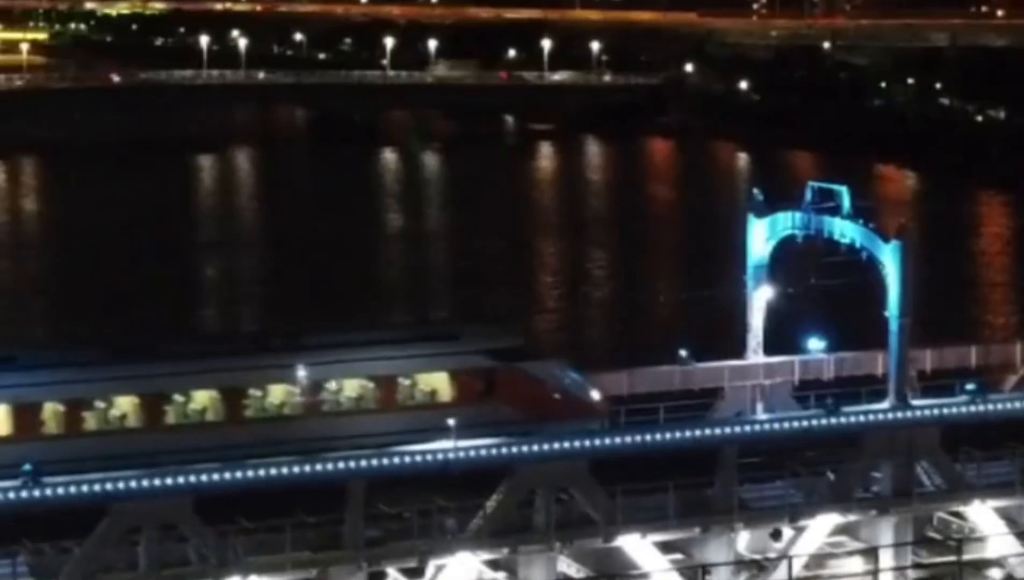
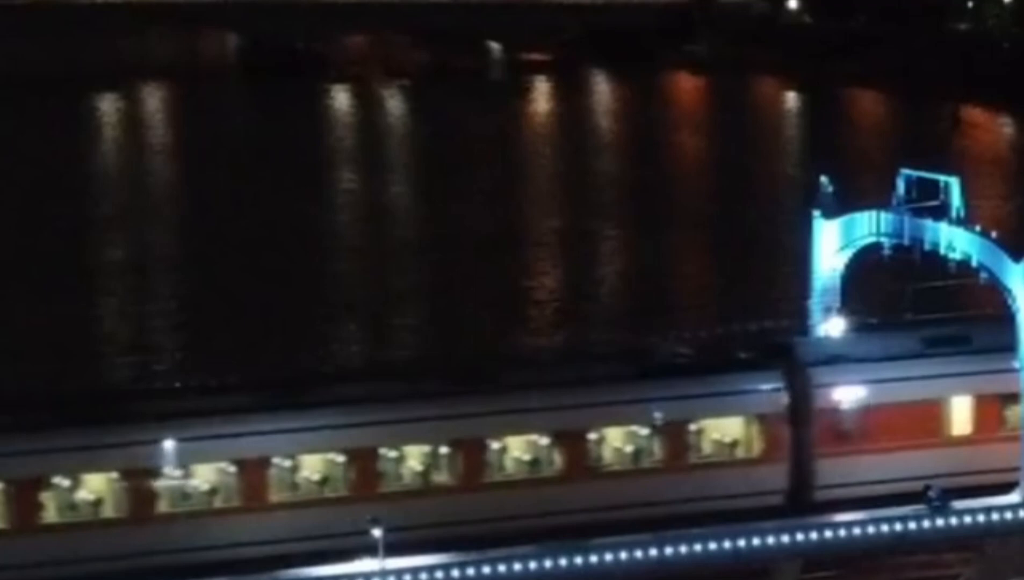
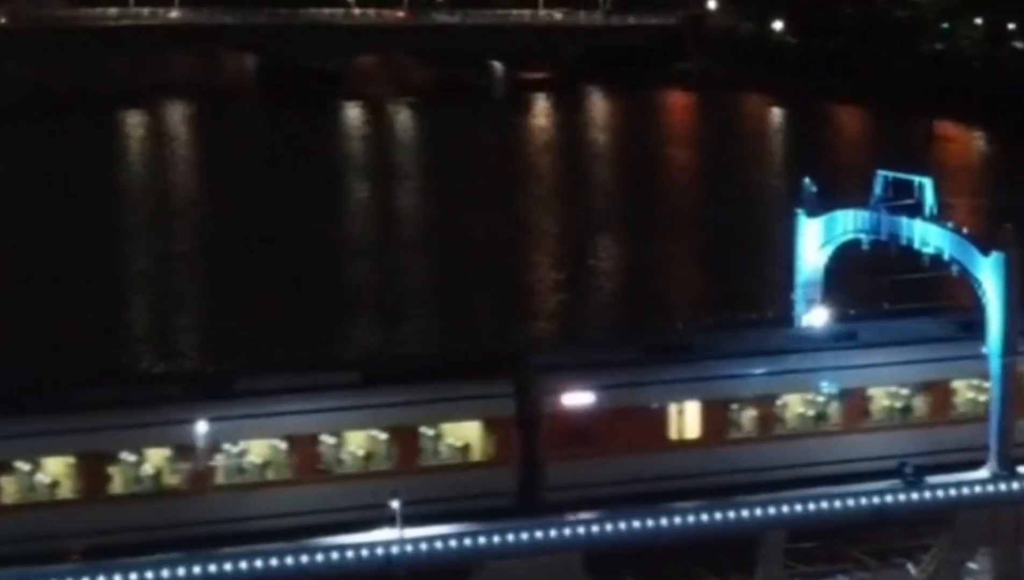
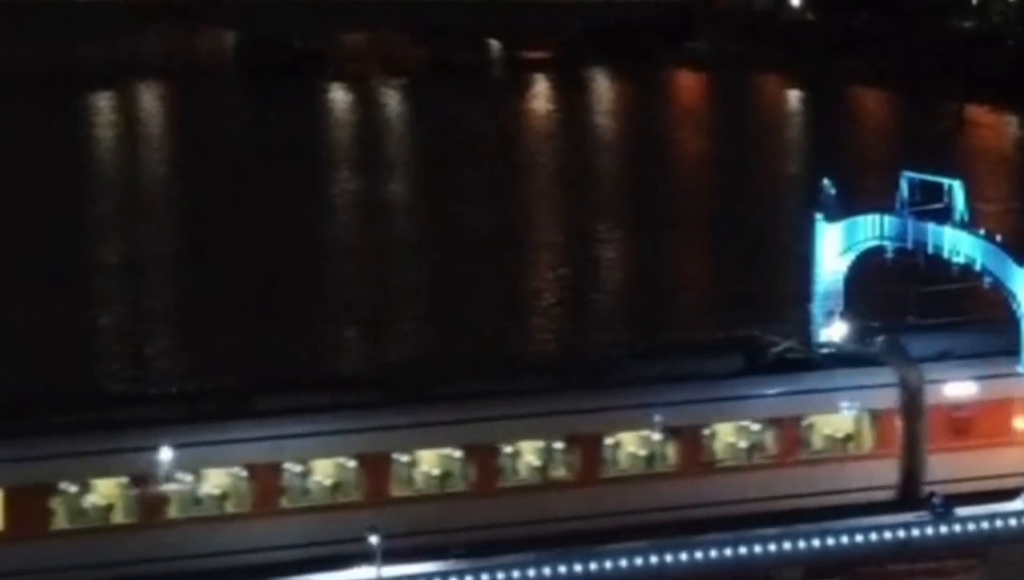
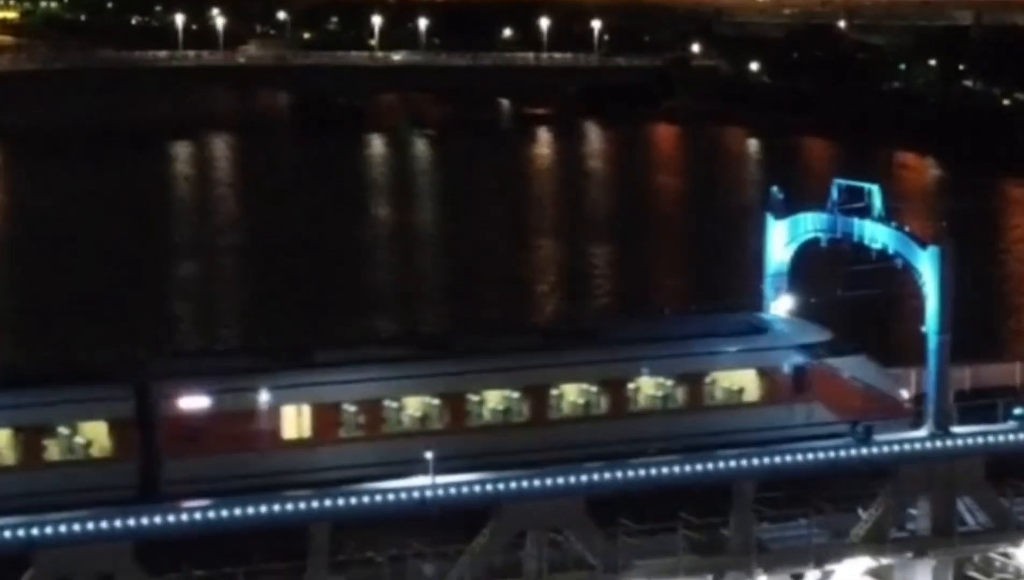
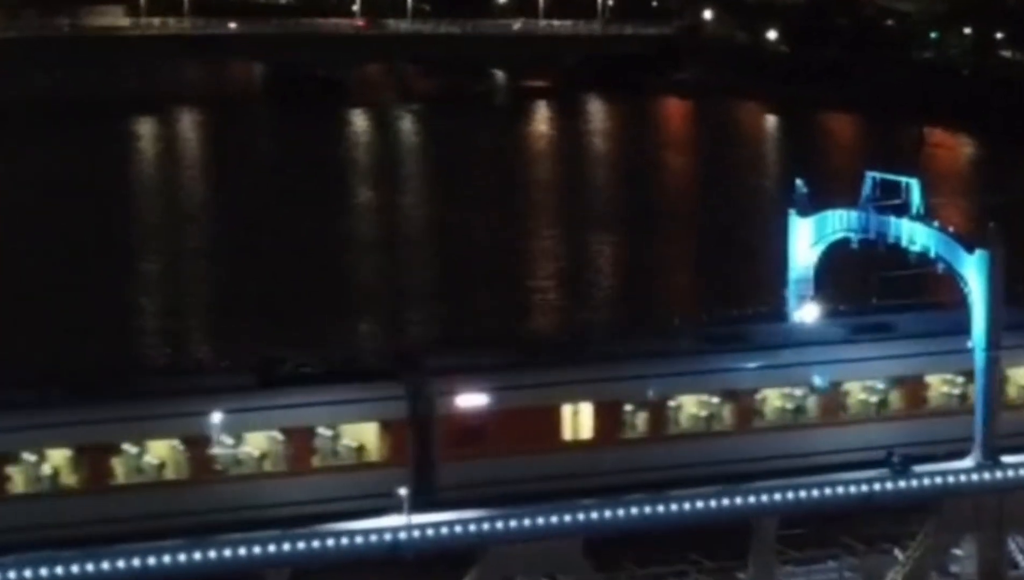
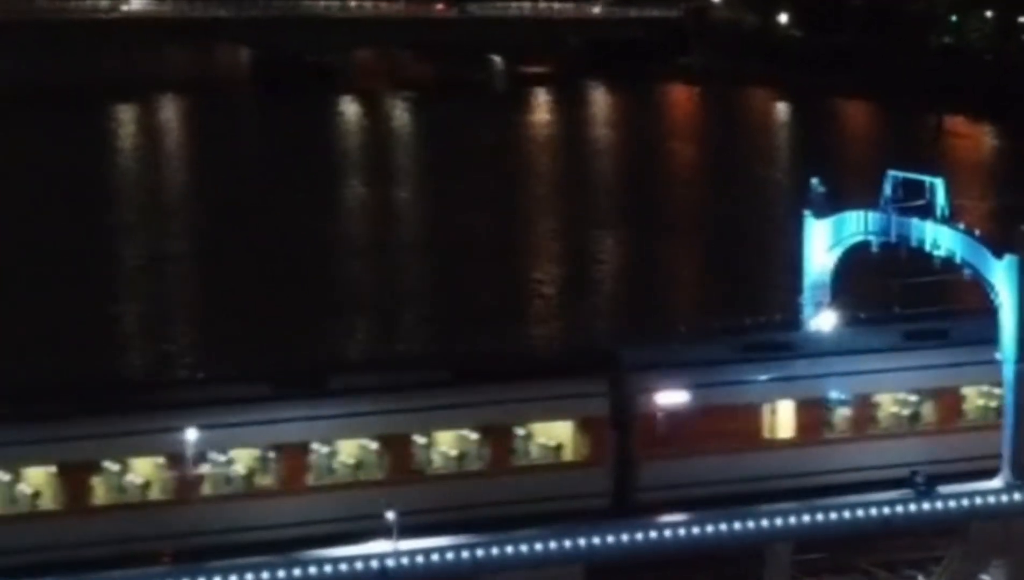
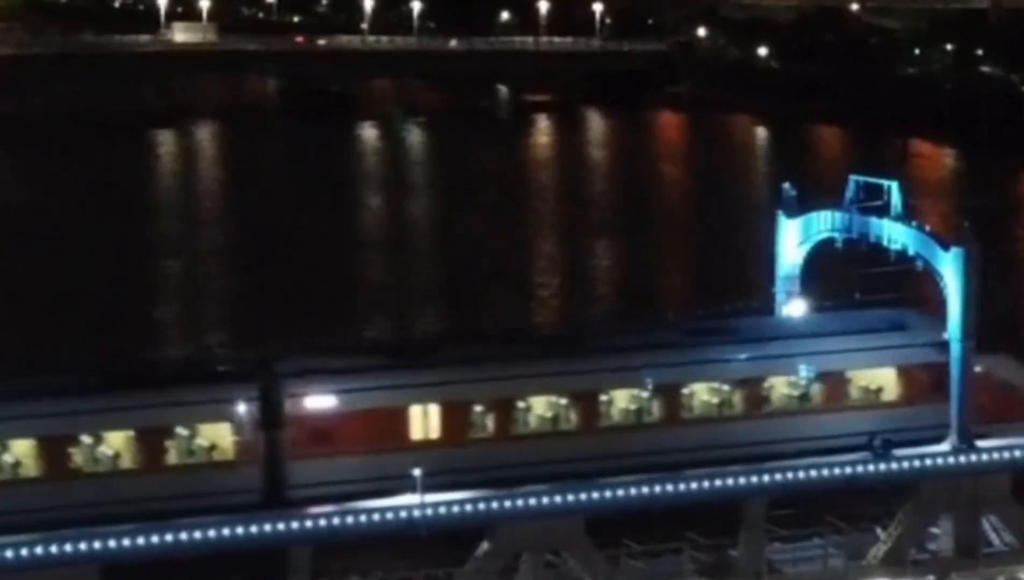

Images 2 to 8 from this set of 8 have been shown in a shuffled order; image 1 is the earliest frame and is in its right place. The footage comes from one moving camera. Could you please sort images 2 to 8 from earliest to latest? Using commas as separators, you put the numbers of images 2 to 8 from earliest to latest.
5, 8, 6, 3, 7, 2, 4
